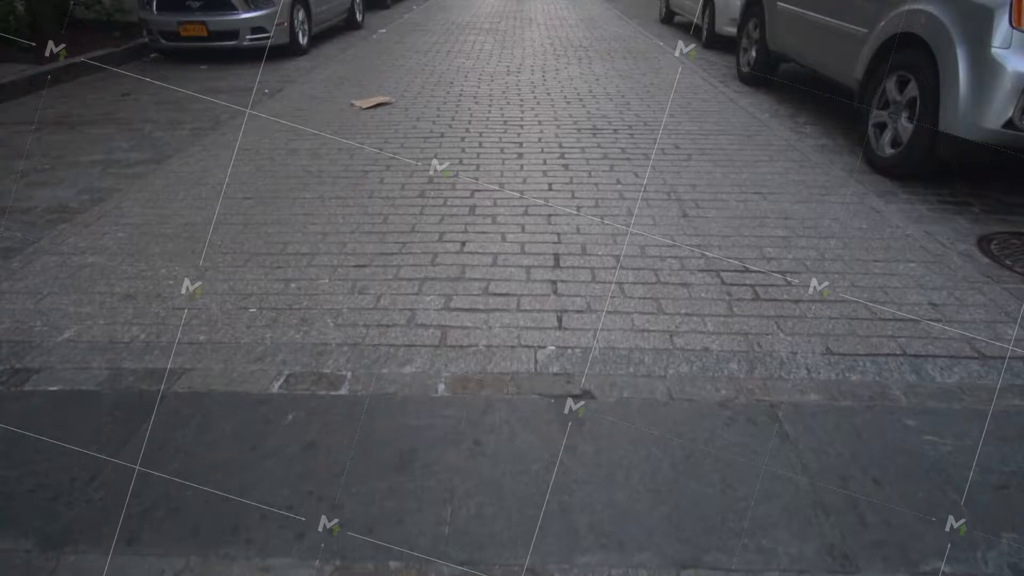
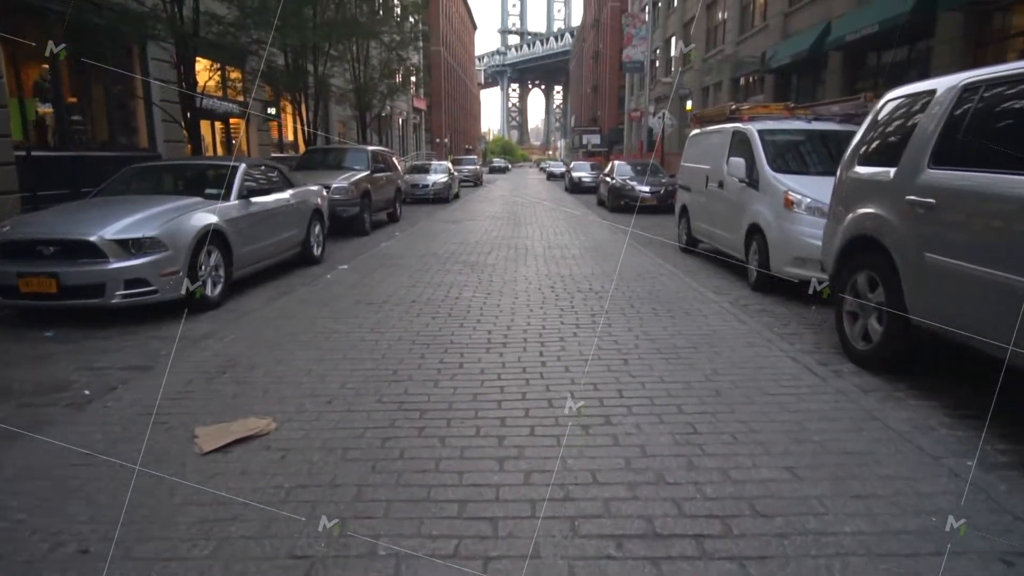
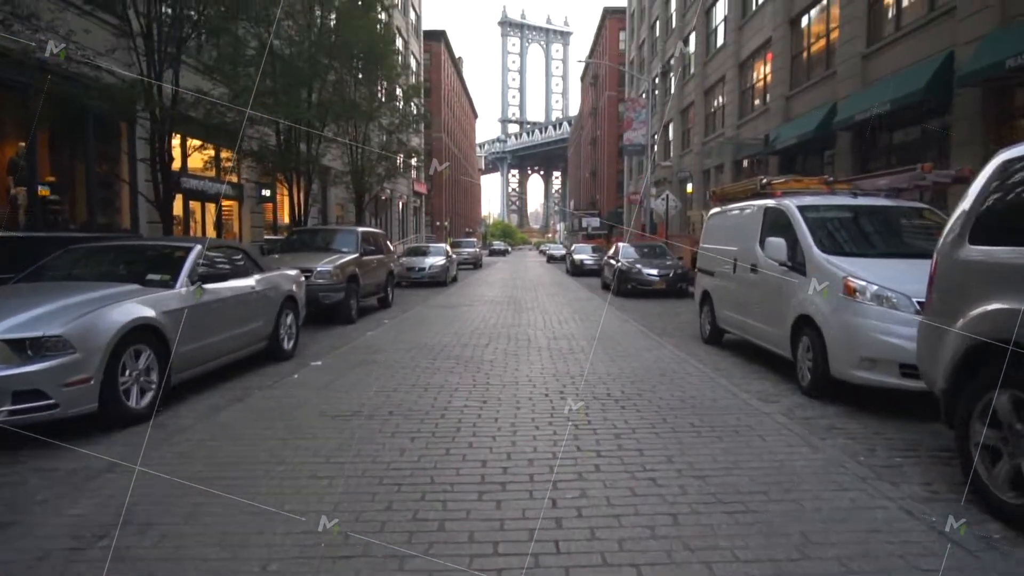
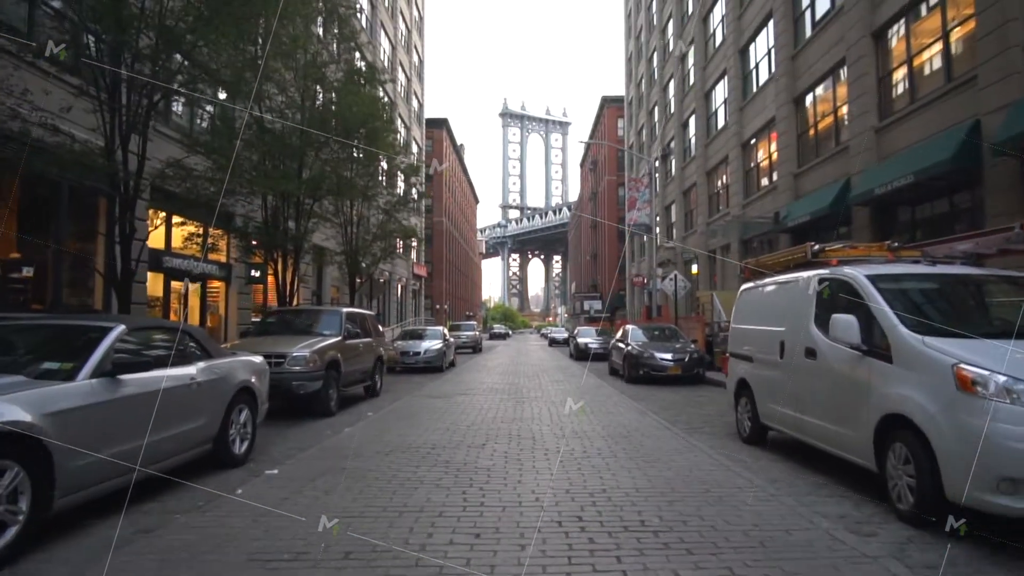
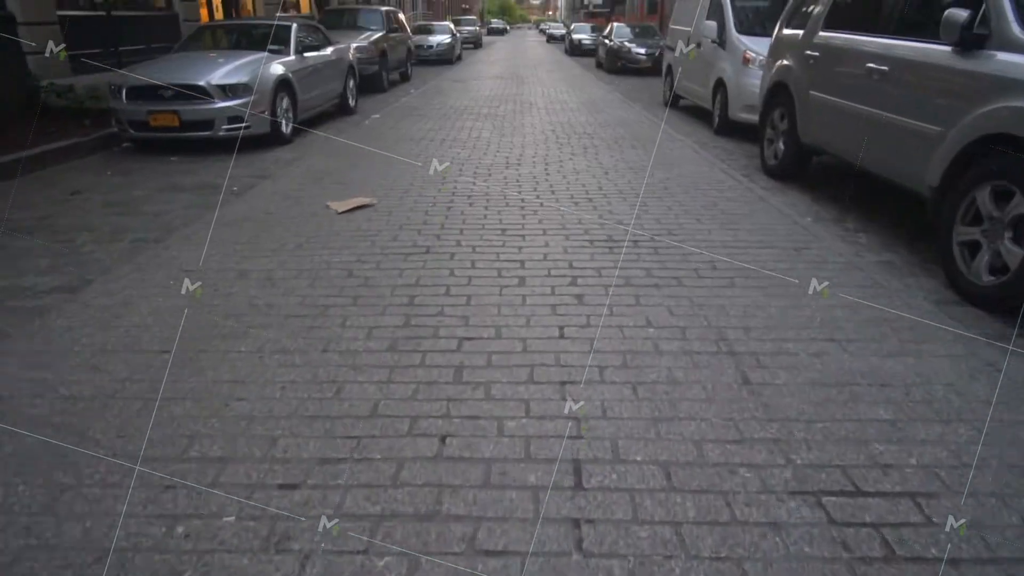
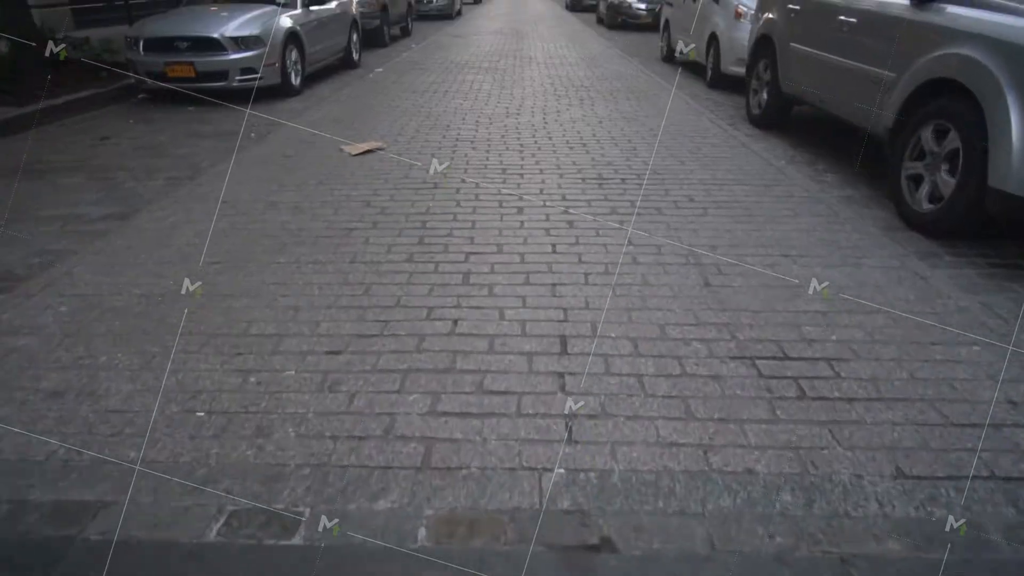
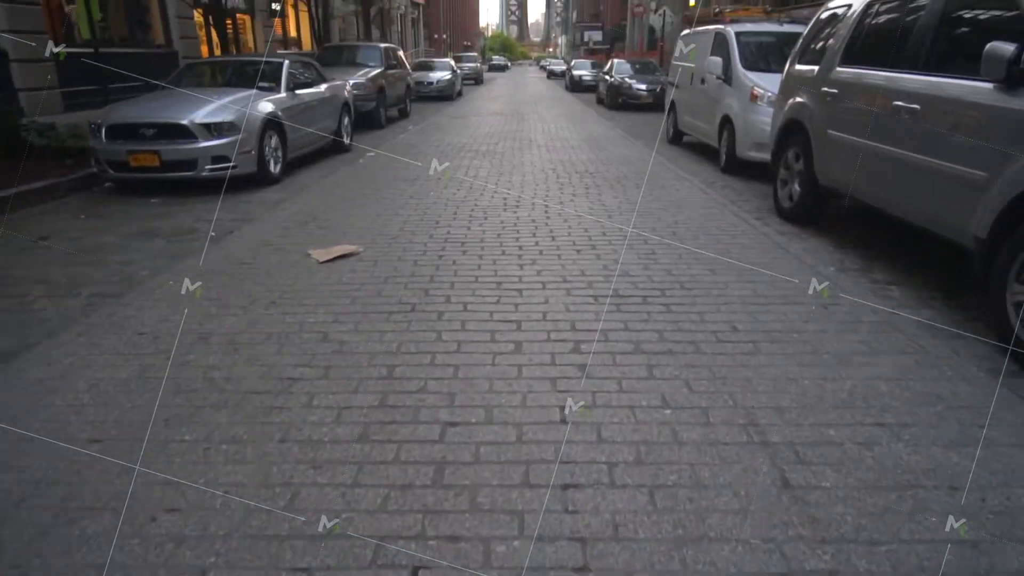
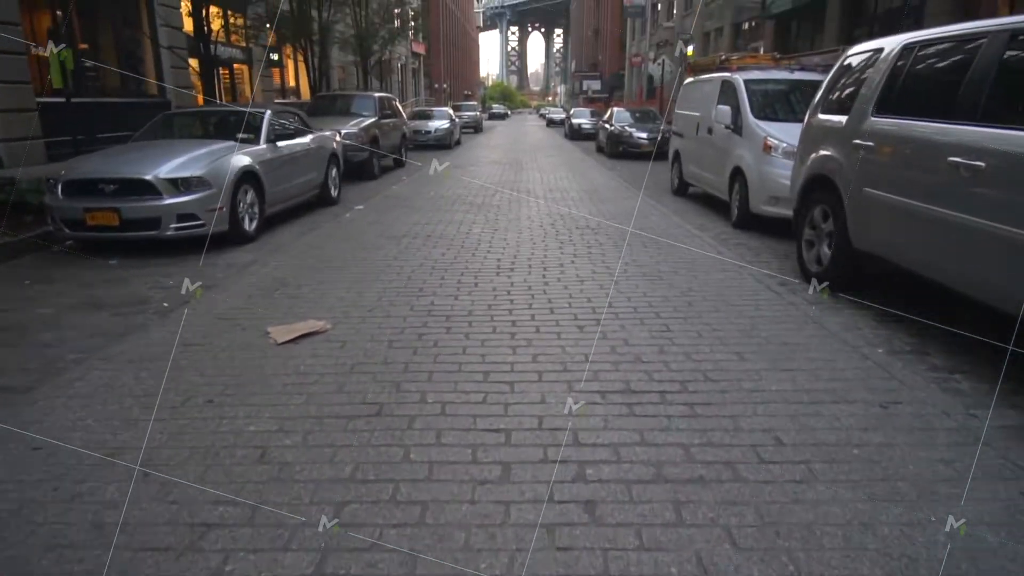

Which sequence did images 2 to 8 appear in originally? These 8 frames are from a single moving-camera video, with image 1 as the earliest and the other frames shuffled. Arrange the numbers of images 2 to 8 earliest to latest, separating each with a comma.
6, 5, 7, 8, 2, 3, 4
